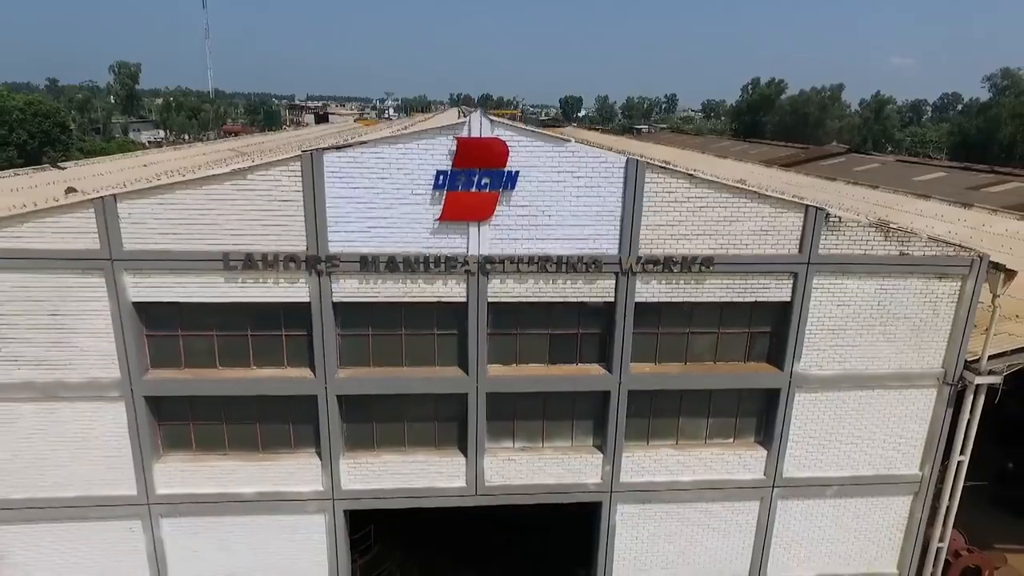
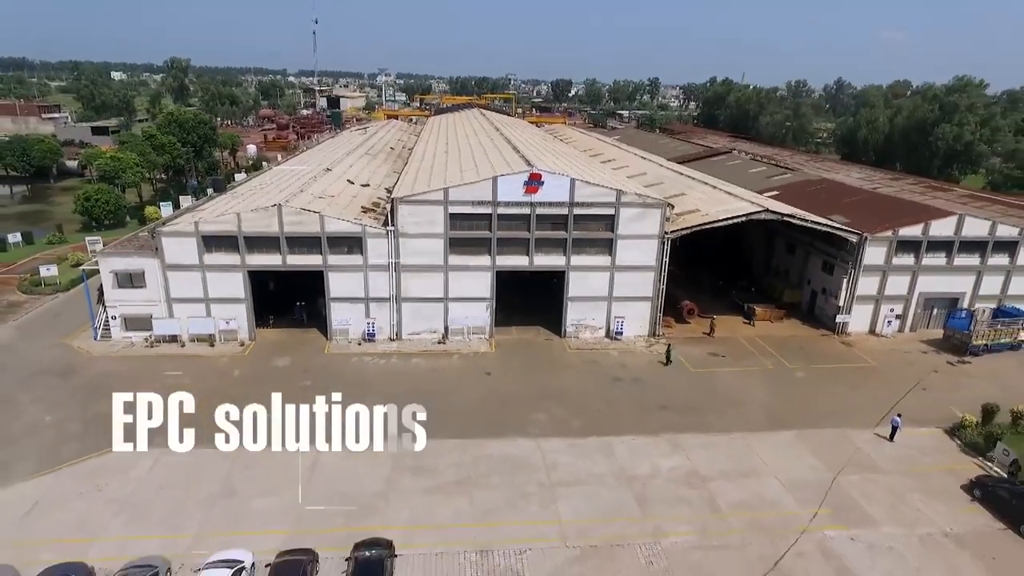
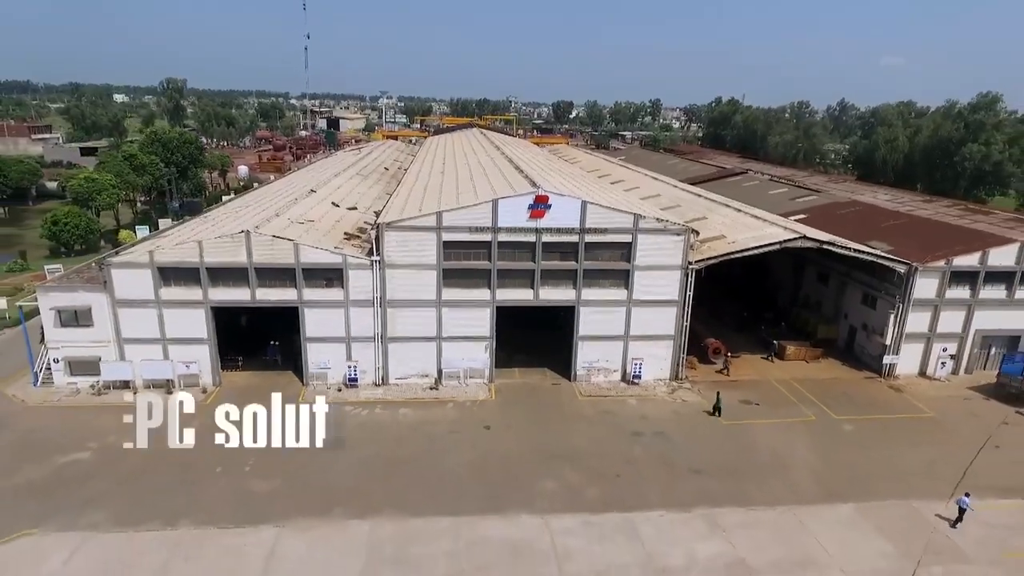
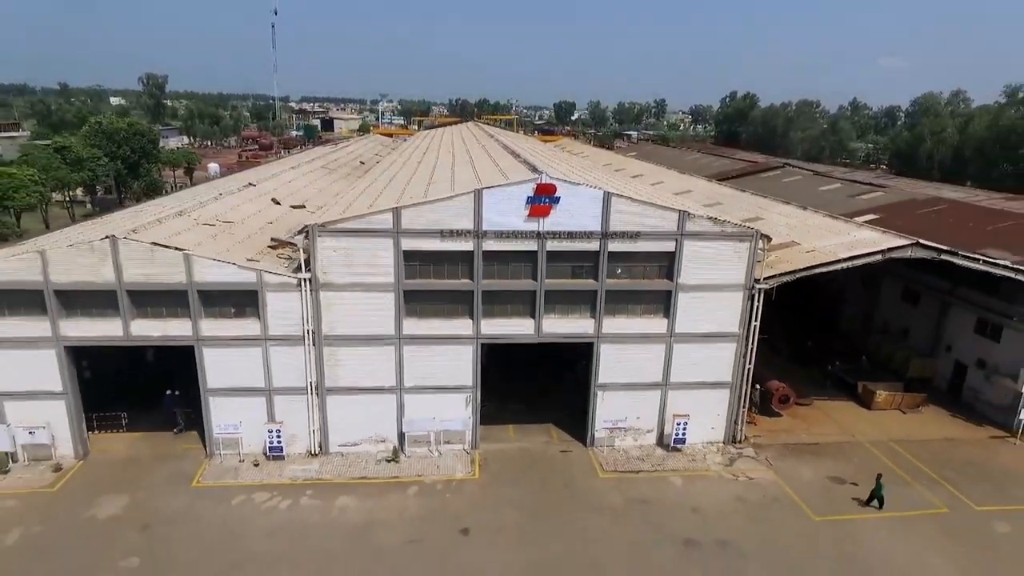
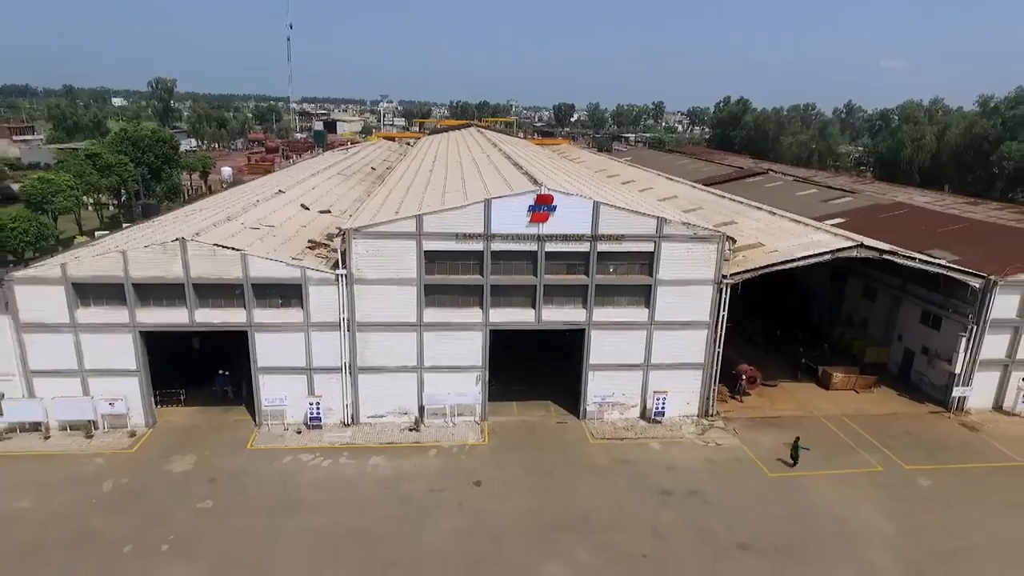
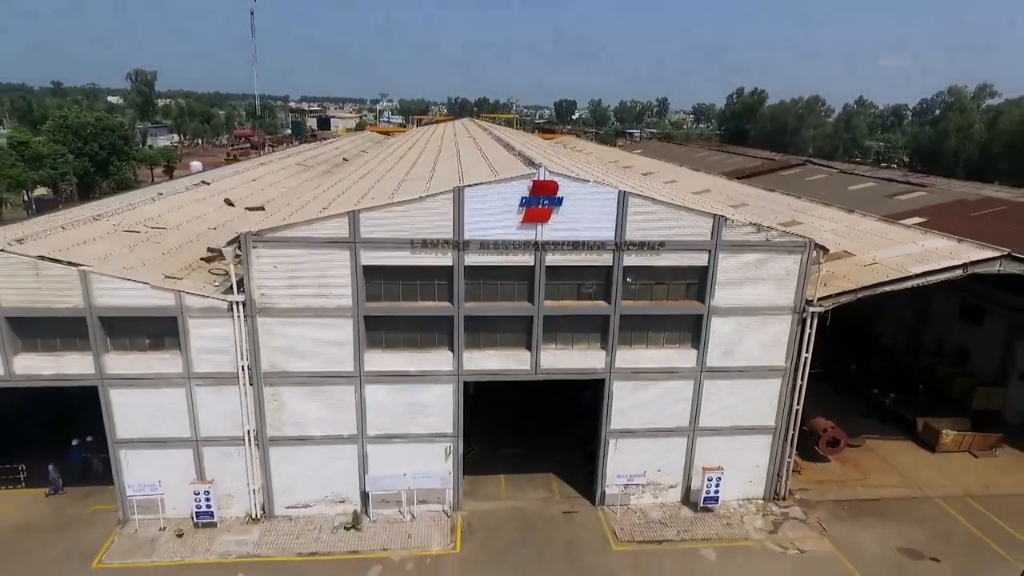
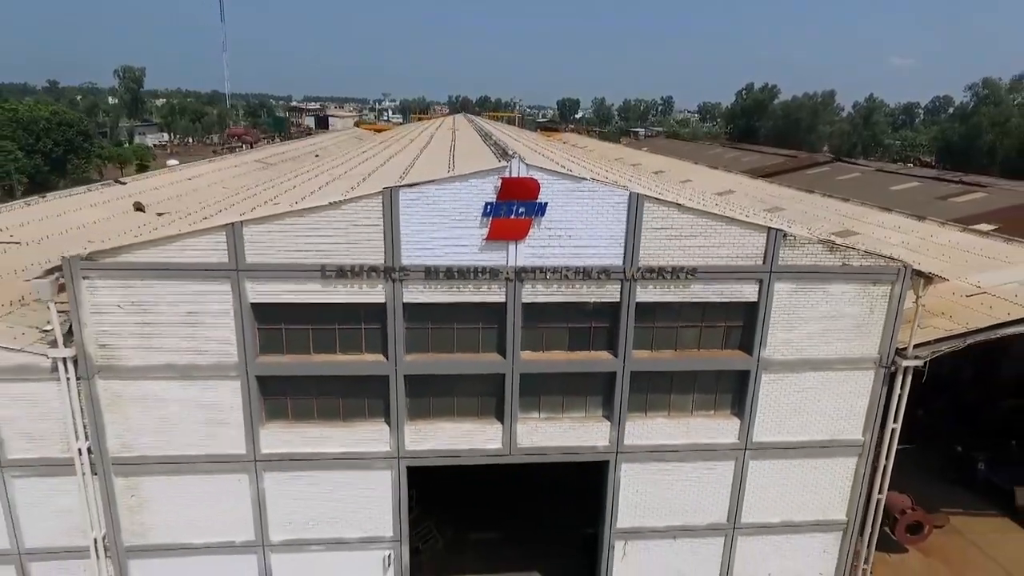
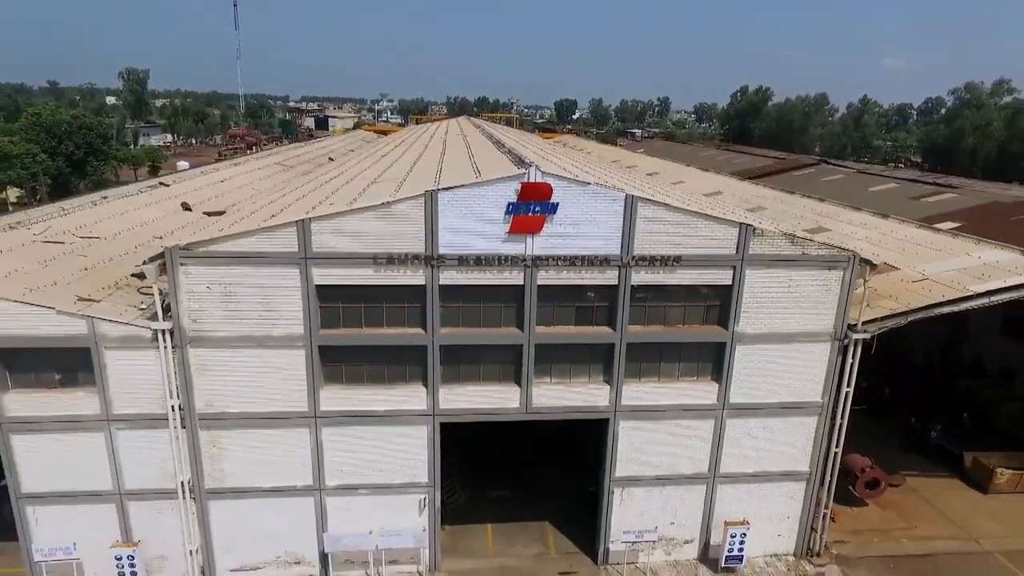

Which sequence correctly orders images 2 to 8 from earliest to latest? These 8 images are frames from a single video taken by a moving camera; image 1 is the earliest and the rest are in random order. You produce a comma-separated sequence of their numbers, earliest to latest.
7, 8, 6, 4, 5, 3, 2
